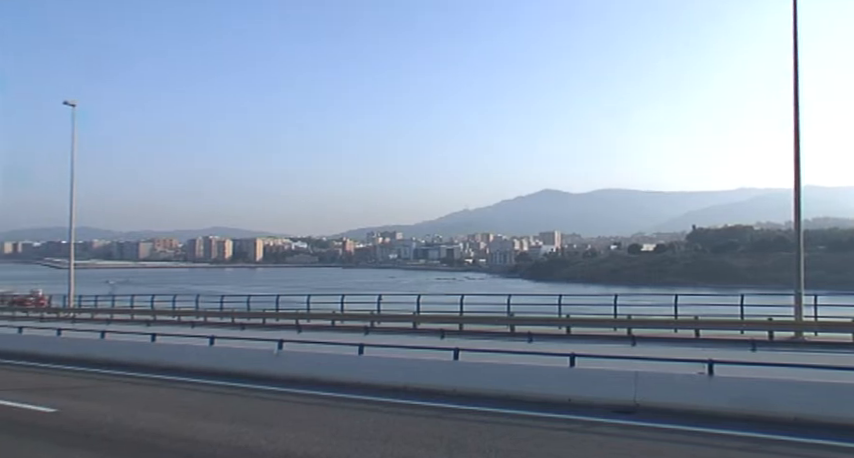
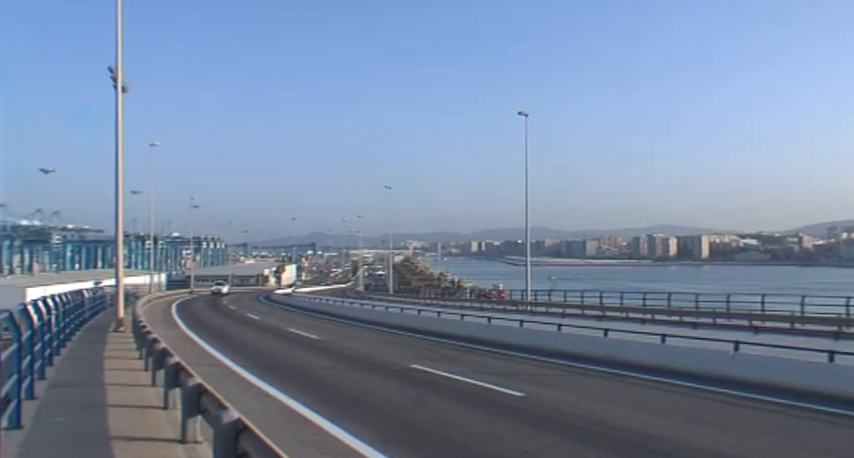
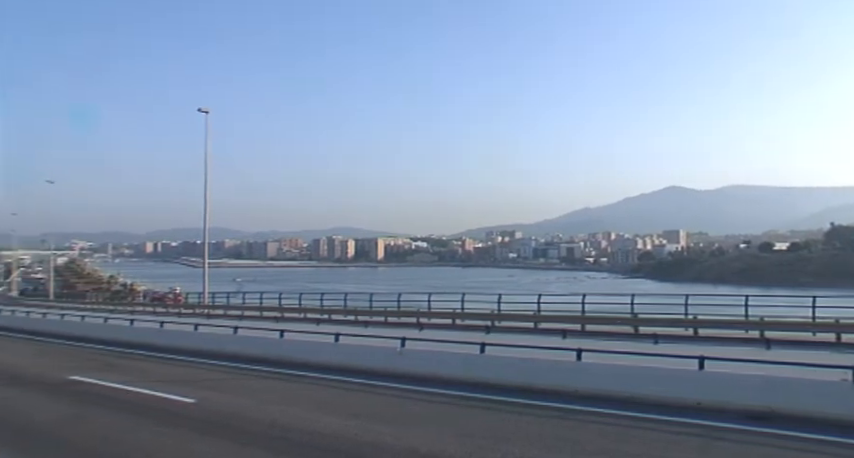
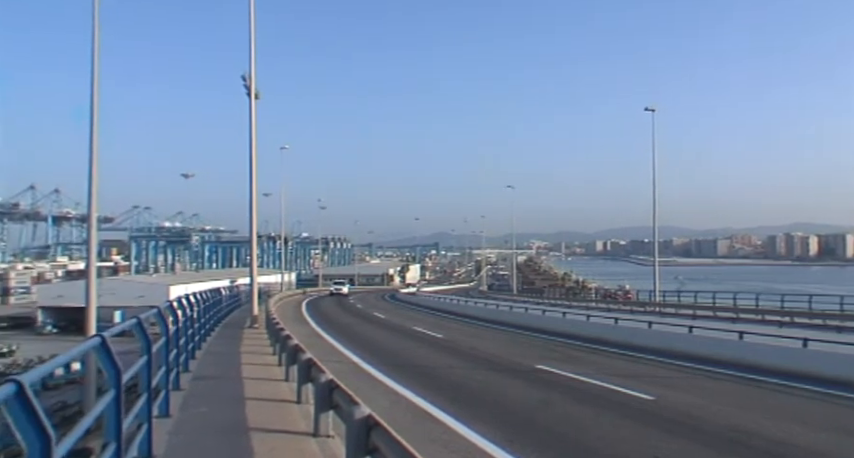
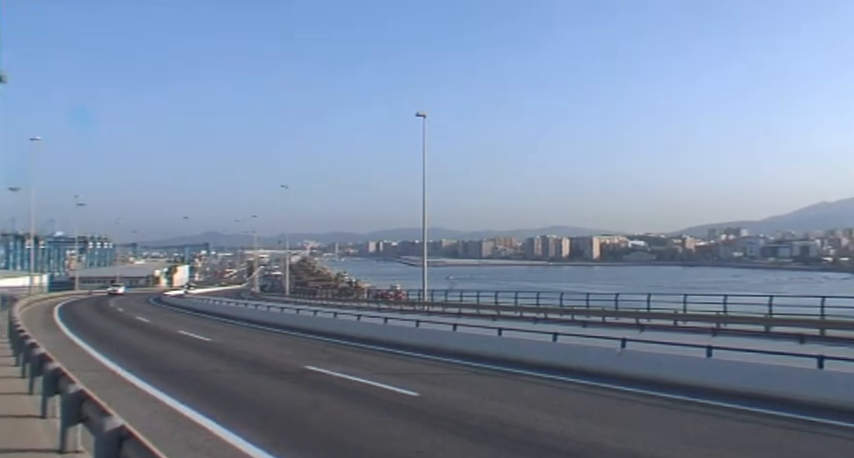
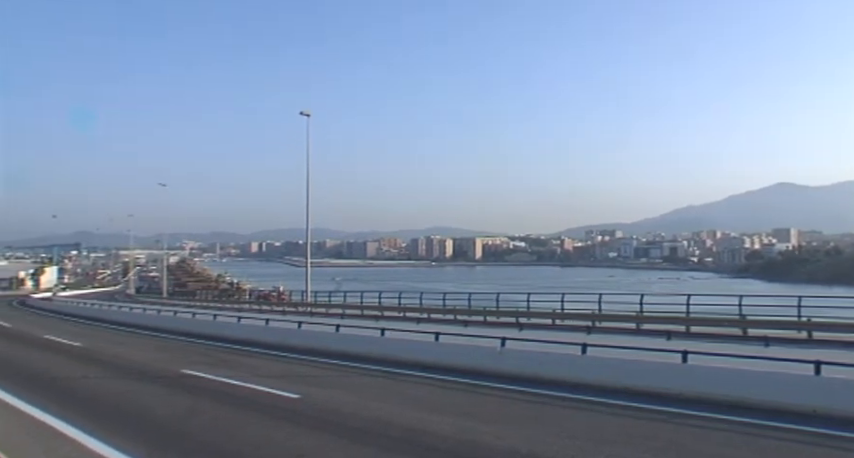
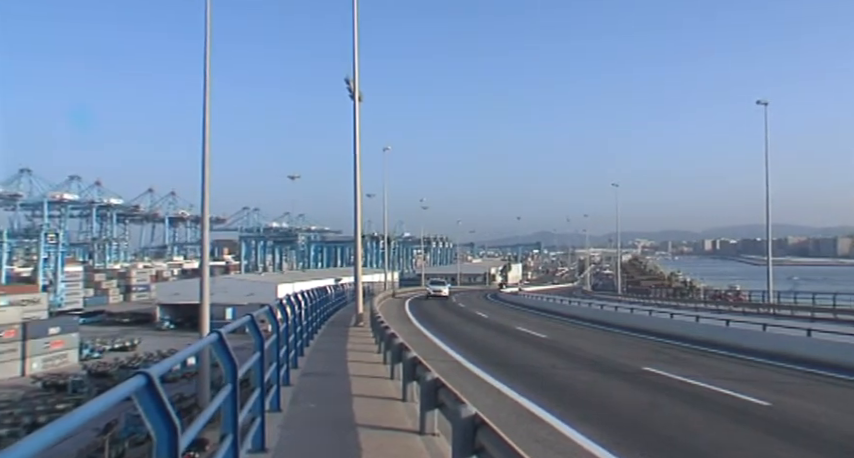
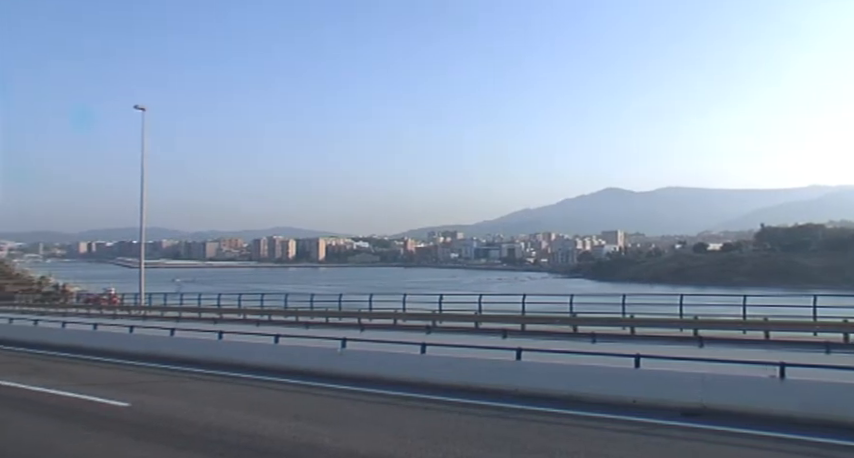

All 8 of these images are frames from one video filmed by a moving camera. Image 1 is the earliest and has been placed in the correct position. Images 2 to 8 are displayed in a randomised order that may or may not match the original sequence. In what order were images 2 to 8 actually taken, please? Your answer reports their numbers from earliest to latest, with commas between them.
8, 3, 6, 5, 2, 4, 7
